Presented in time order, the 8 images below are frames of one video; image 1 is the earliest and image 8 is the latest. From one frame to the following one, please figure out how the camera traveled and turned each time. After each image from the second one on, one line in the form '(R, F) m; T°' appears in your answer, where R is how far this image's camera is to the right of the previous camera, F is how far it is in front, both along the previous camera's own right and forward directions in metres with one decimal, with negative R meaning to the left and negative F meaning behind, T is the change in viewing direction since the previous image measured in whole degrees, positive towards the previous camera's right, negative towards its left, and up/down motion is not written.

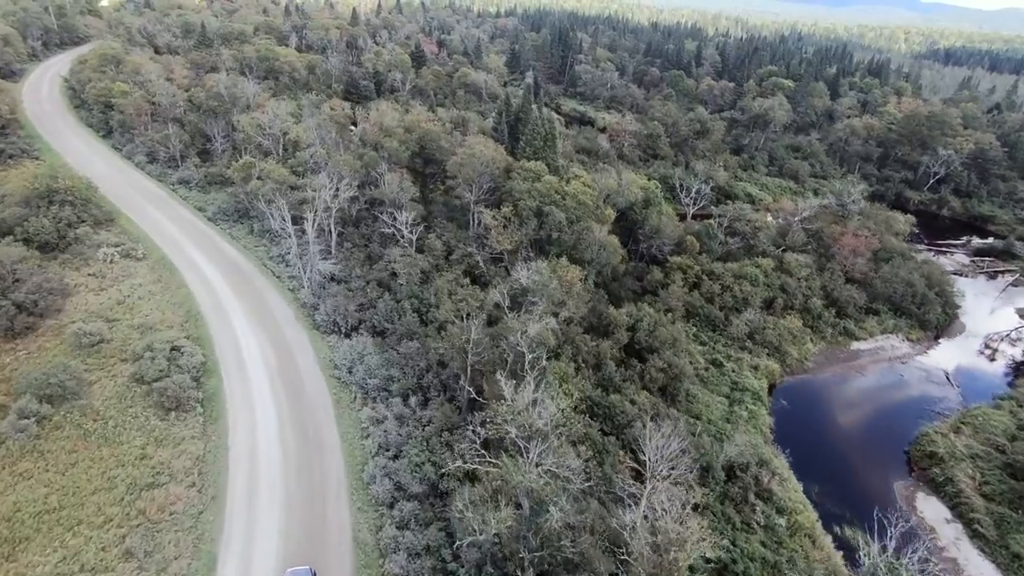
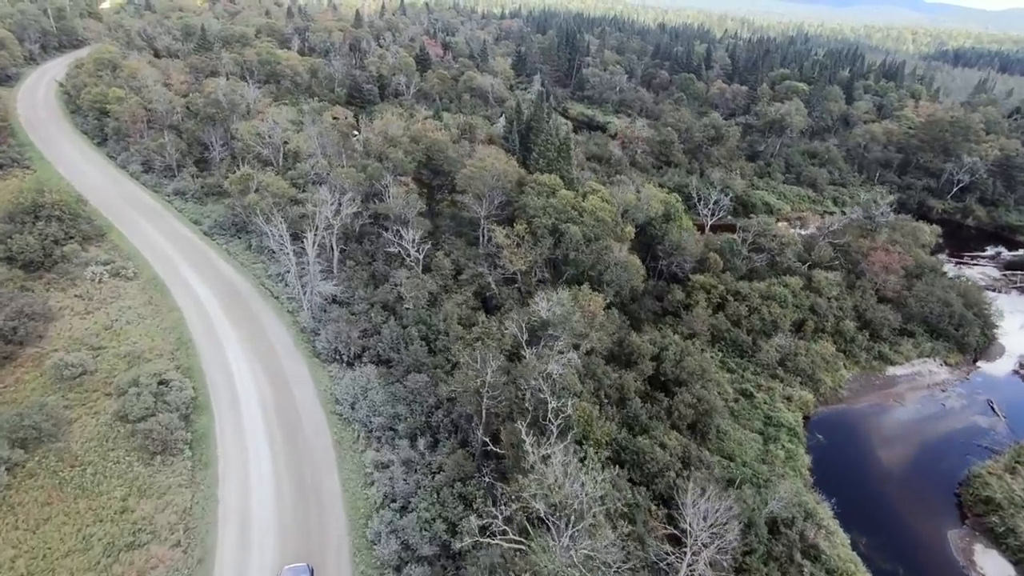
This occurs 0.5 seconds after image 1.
(-0.8, +2.8) m; 0°
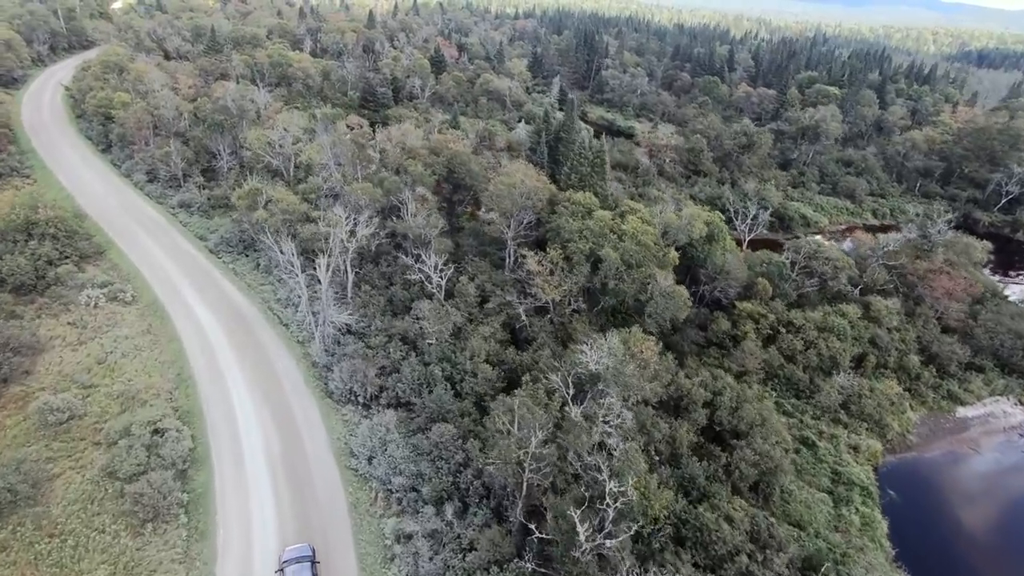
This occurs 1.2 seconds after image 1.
(-1.6, +3.8) m; -1°
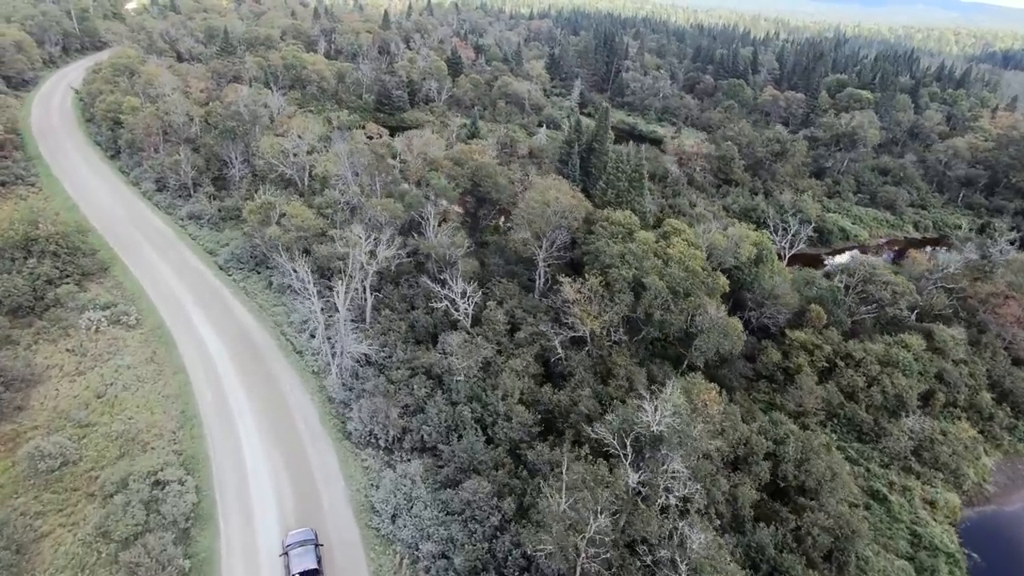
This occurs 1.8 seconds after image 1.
(-1.6, +3.2) m; -1°
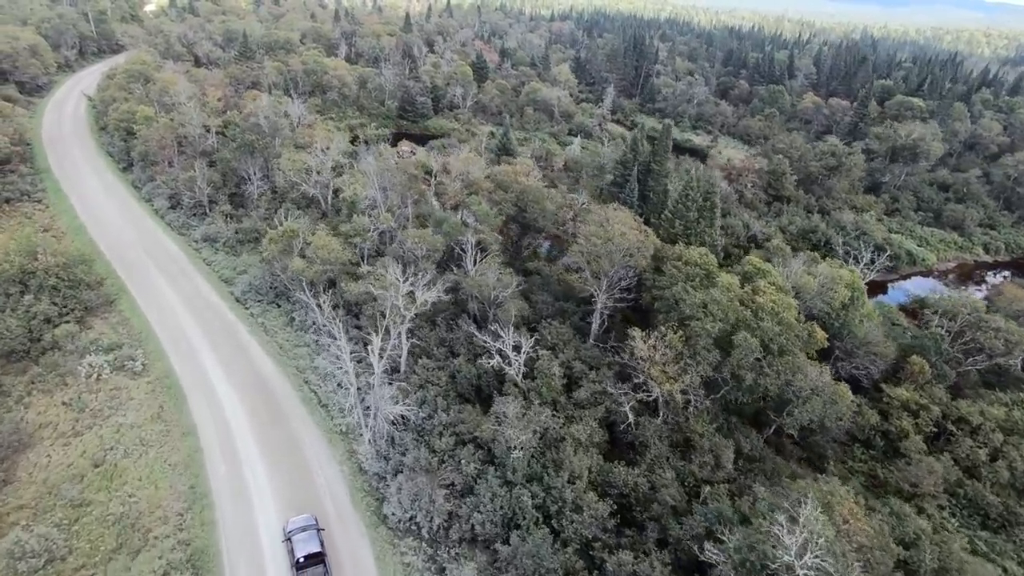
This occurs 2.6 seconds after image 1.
(-2.6, +4.8) m; -1°
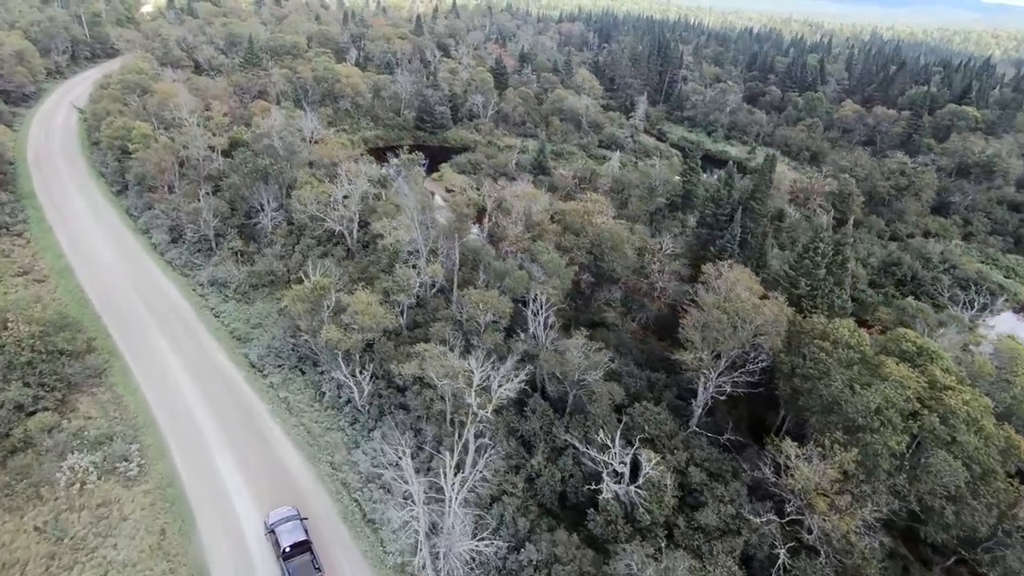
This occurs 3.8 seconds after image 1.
(-4.6, +6.9) m; 0°
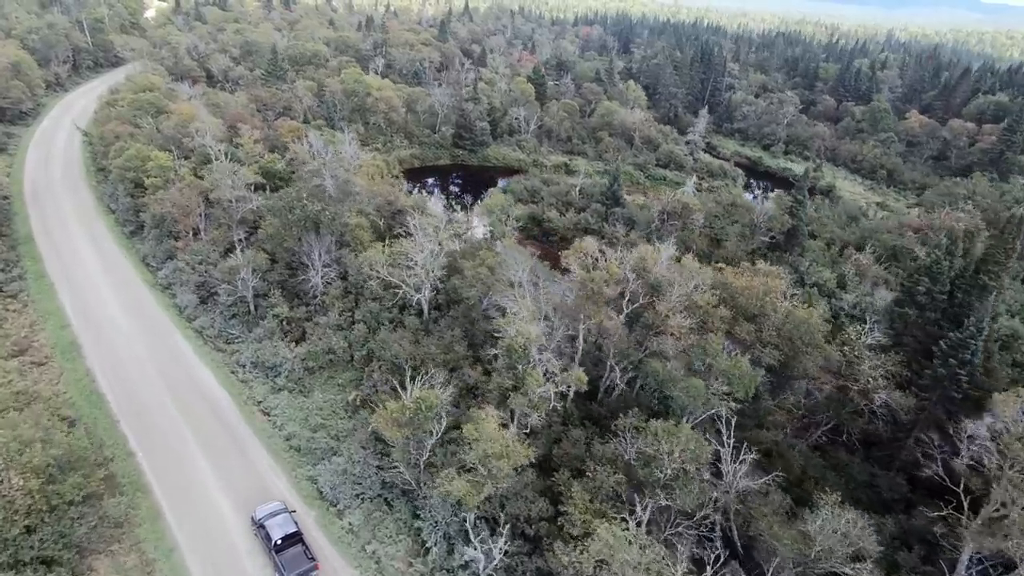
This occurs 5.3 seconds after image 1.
(-7.3, +8.5) m; 0°
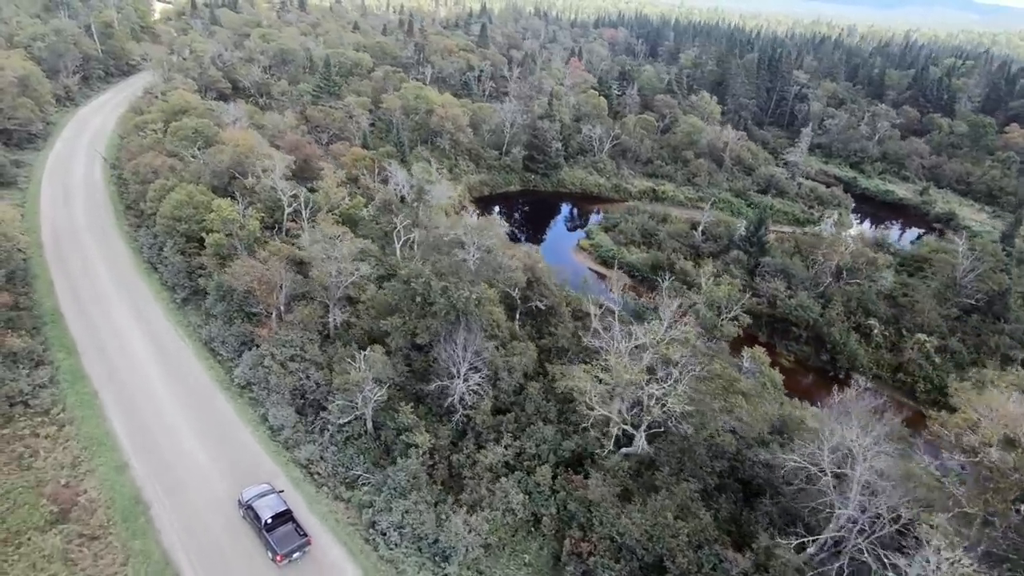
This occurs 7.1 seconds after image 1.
(-11.1, +10.1) m; 0°
